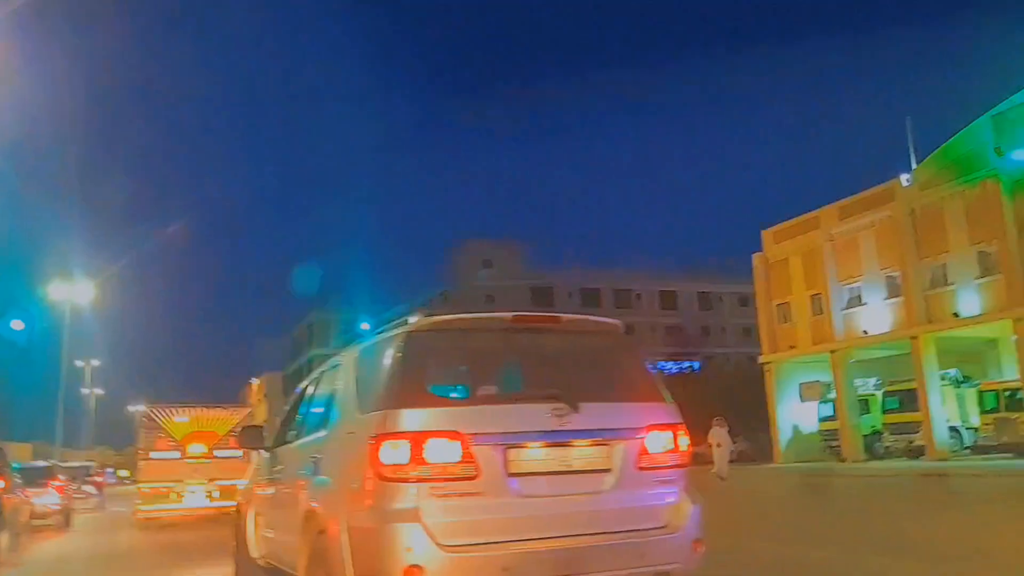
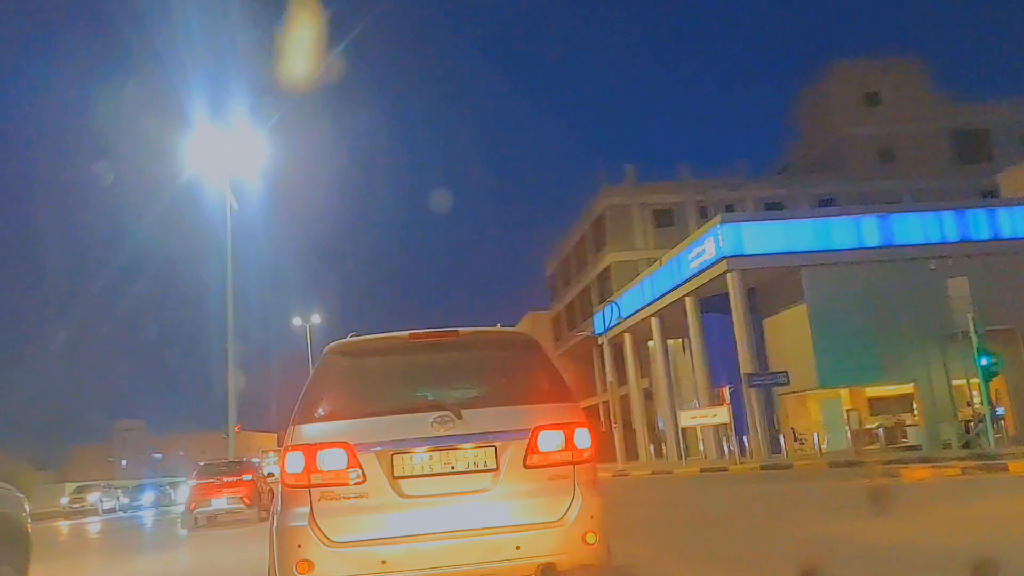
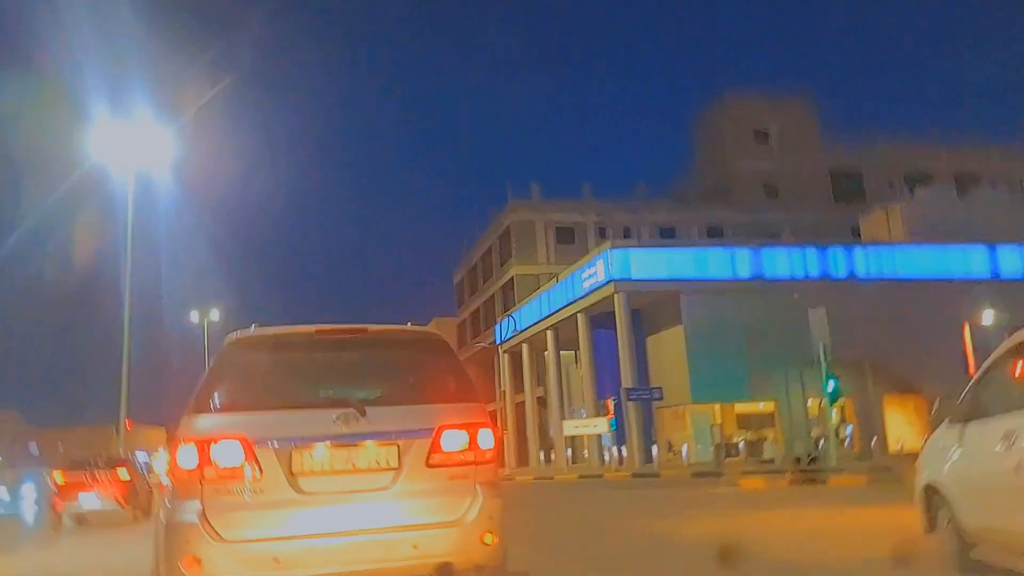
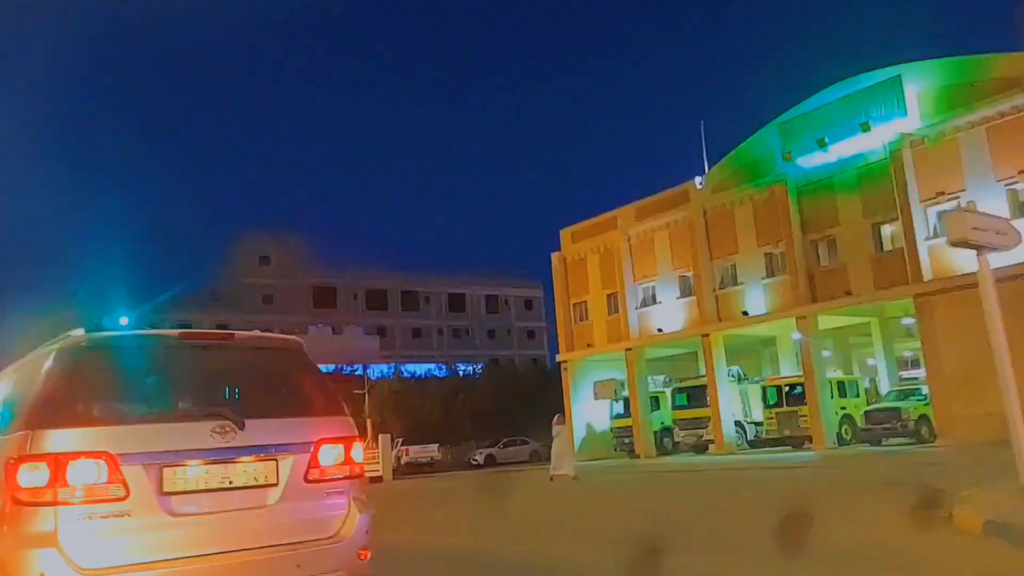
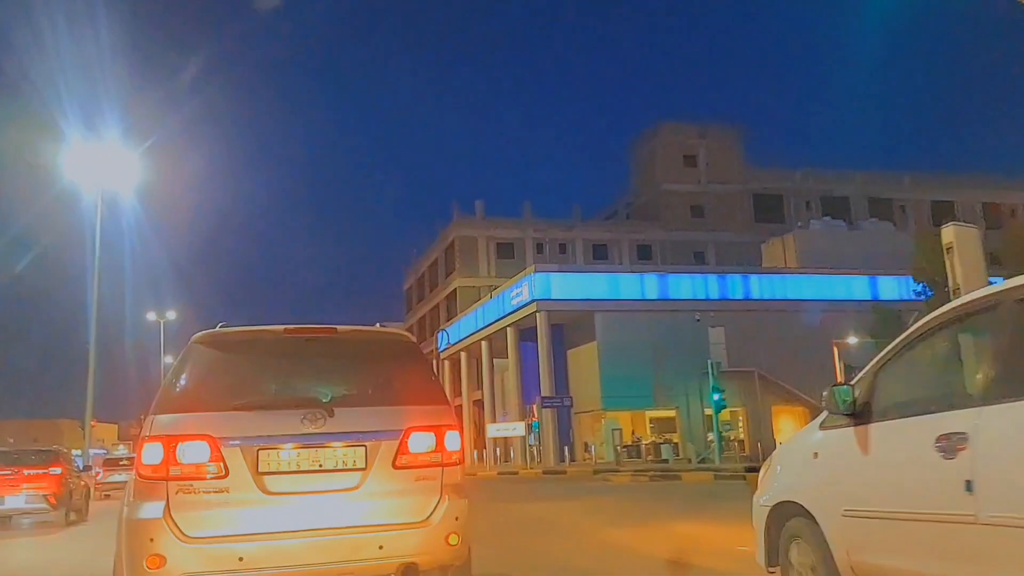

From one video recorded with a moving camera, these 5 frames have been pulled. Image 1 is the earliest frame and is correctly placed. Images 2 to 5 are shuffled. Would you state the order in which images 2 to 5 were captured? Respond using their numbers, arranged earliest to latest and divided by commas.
4, 5, 3, 2
